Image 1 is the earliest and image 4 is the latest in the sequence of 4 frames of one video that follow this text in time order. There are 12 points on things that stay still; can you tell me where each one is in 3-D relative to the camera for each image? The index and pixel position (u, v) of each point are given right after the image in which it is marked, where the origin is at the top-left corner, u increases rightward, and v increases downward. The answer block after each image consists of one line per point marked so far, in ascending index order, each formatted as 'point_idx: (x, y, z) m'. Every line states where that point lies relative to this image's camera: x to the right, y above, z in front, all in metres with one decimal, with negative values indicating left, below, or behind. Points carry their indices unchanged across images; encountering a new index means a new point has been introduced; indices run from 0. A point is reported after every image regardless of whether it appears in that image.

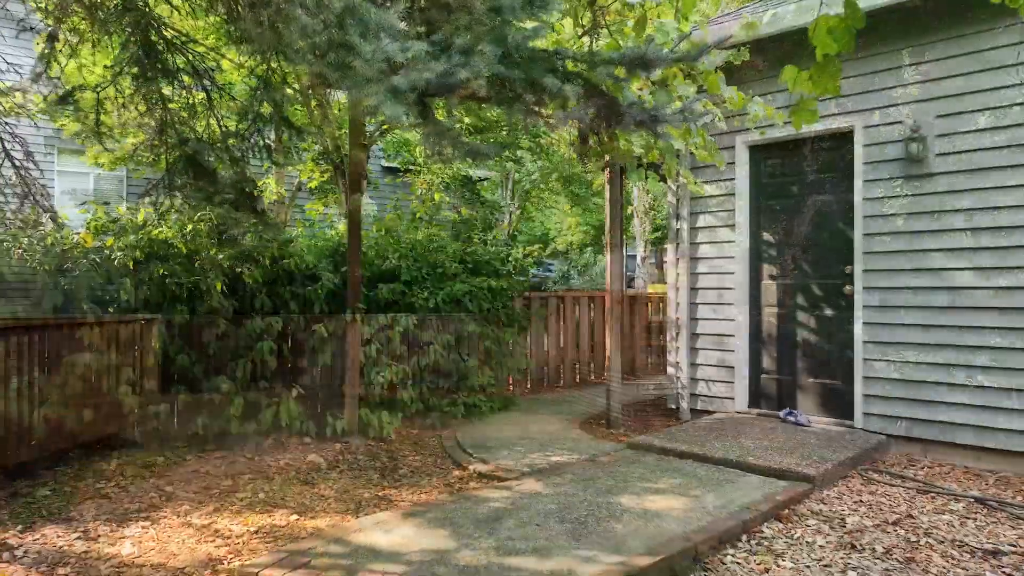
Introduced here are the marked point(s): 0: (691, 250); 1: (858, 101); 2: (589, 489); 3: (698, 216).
0: (+0.8, +0.2, +5.6) m
1: (+1.3, +0.7, +4.8) m
2: (+0.2, -0.6, +3.7) m
3: (+0.9, +0.3, +5.6) m
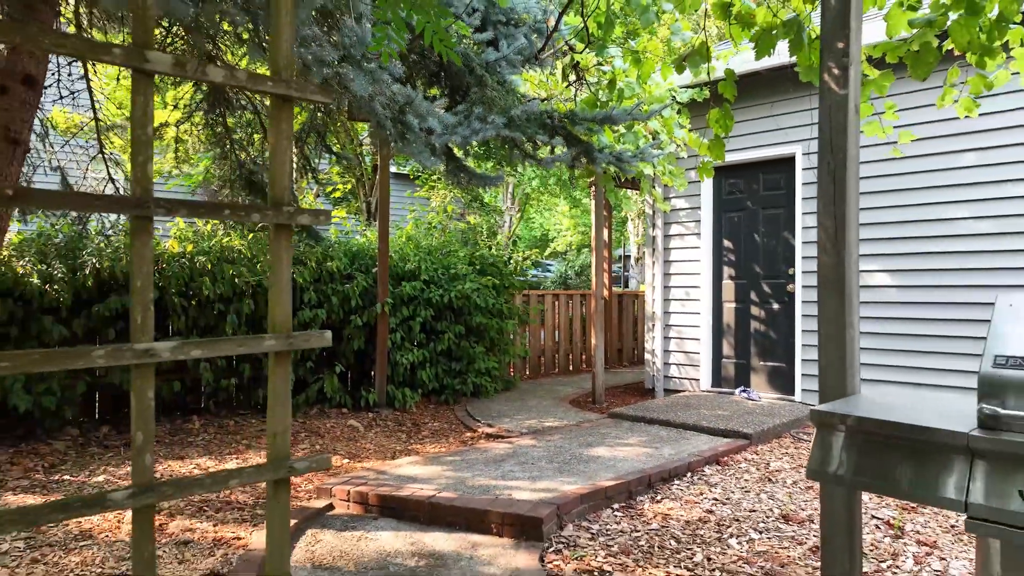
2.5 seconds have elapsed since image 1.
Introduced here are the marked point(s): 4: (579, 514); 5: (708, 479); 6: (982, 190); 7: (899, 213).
0: (+0.8, +0.2, +6.6) m
1: (+1.3, +0.7, +5.8) m
2: (+0.2, -0.6, +4.7) m
3: (+0.9, +0.3, +6.6) m
4: (+0.2, -0.6, +3.4) m
5: (+0.7, -0.6, +4.1) m
6: (+1.8, +0.4, +4.6) m
7: (+1.6, +0.3, +5.1) m
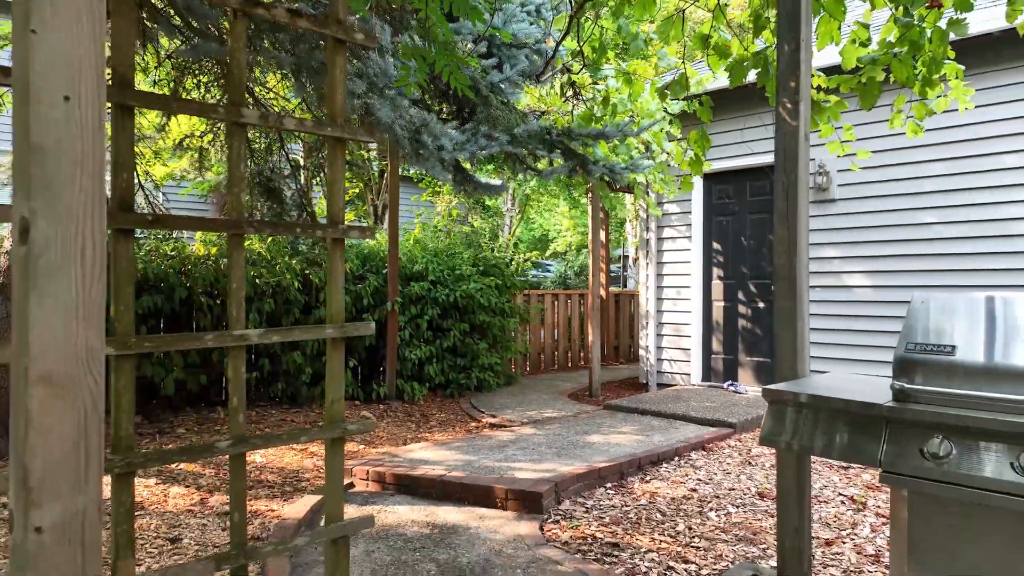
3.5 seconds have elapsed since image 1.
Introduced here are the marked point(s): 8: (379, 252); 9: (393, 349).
0: (+0.8, +0.2, +7.0) m
1: (+1.4, +0.7, +6.2) m
2: (+0.2, -0.6, +5.1) m
3: (+0.9, +0.3, +7.0) m
4: (+0.2, -0.6, +3.8) m
5: (+0.7, -0.6, +4.5) m
6: (+1.8, +0.4, +5.0) m
7: (+1.6, +0.3, +5.5) m
8: (-0.7, +0.2, +6.4) m
9: (-0.6, -0.3, +6.1) m
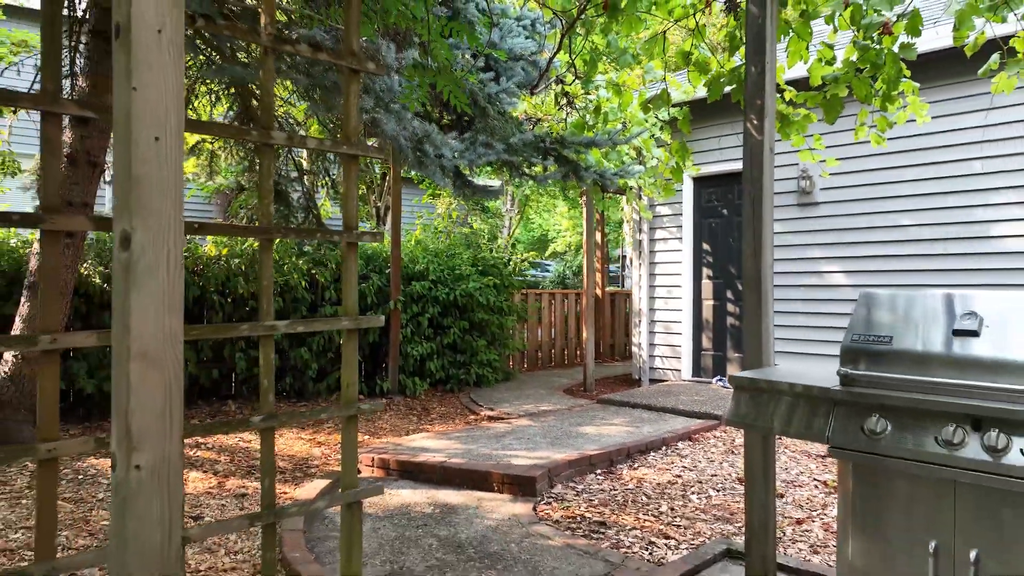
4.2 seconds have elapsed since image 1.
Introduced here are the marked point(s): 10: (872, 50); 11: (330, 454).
0: (+0.8, +0.2, +7.3) m
1: (+1.3, +0.7, +6.4) m
2: (+0.2, -0.6, +5.4) m
3: (+0.9, +0.3, +7.3) m
4: (+0.2, -0.6, +4.1) m
5: (+0.7, -0.6, +4.8) m
6: (+1.8, +0.4, +5.3) m
7: (+1.6, +0.3, +5.7) m
8: (-0.7, +0.2, +6.7) m
9: (-0.6, -0.3, +6.3) m
10: (+0.9, +0.6, +3.0) m
11: (-0.7, -0.6, +4.5) m
